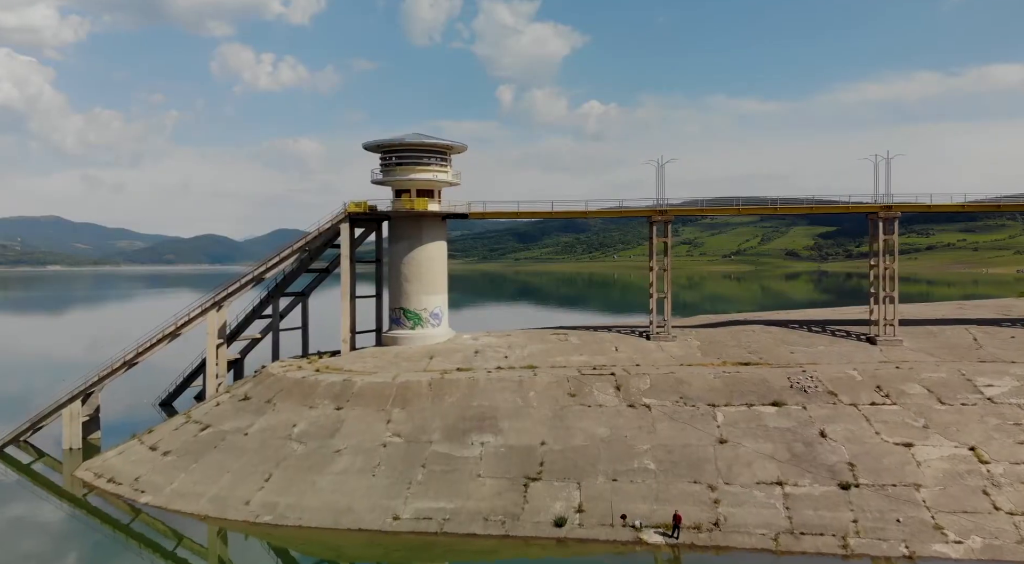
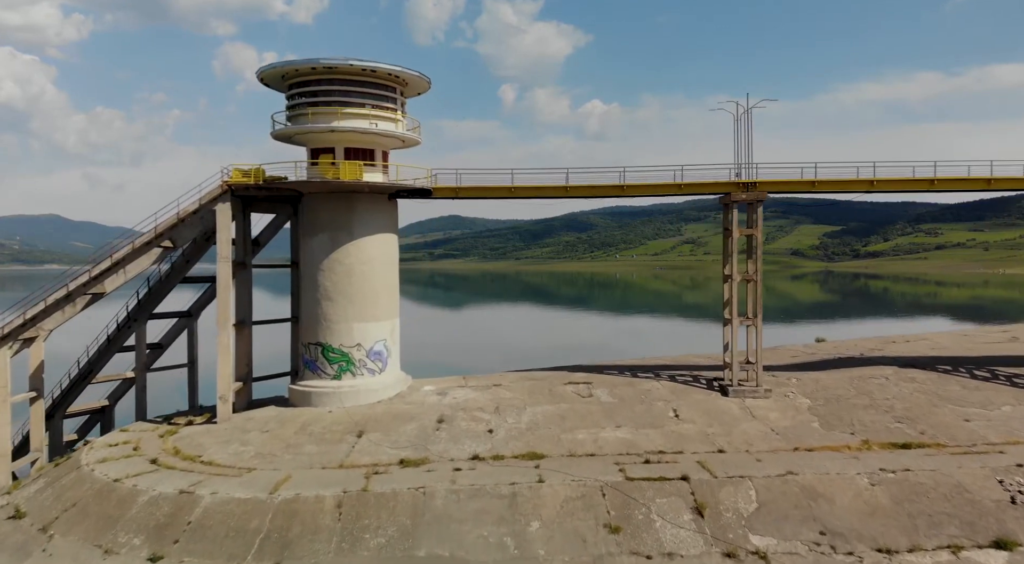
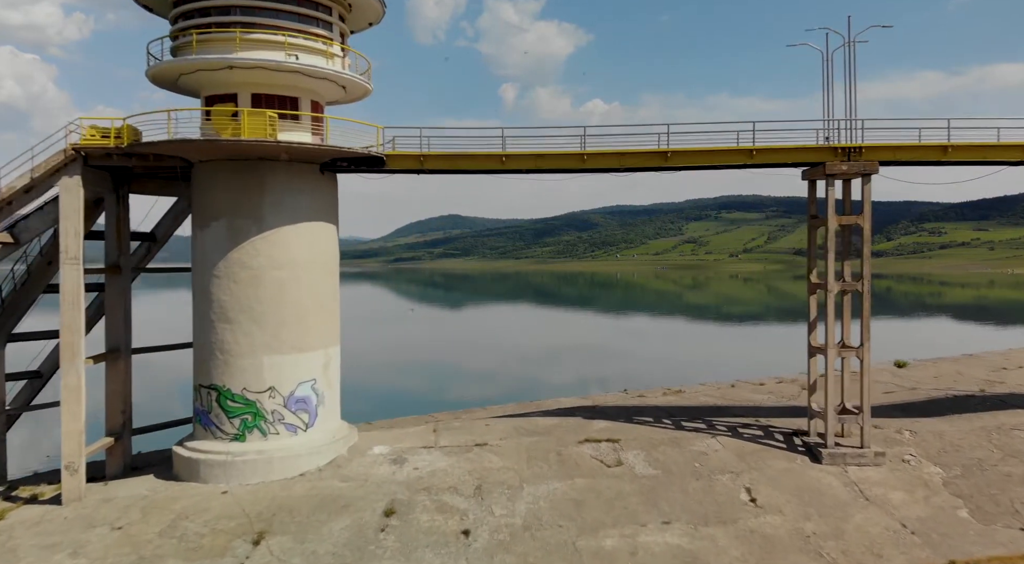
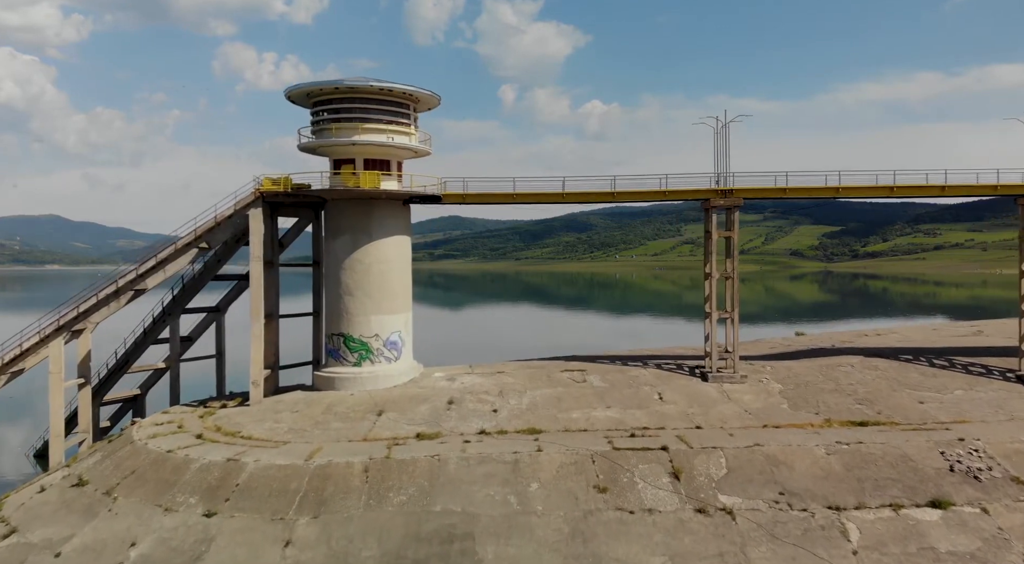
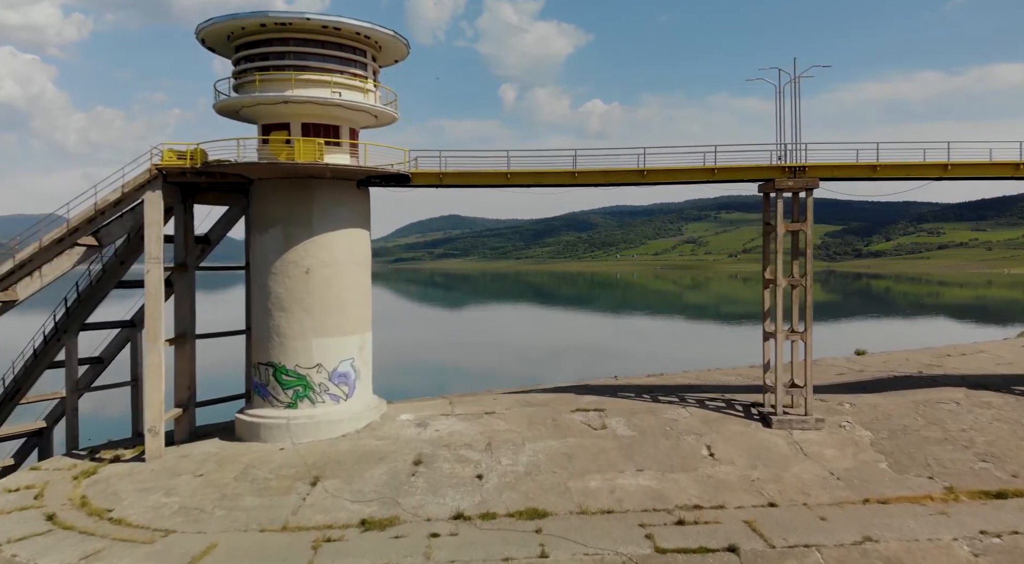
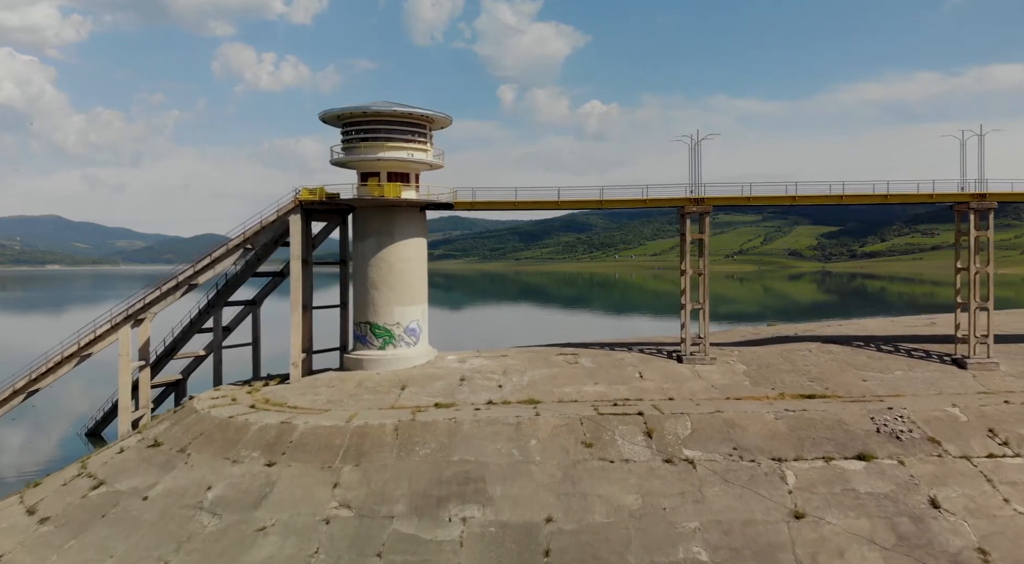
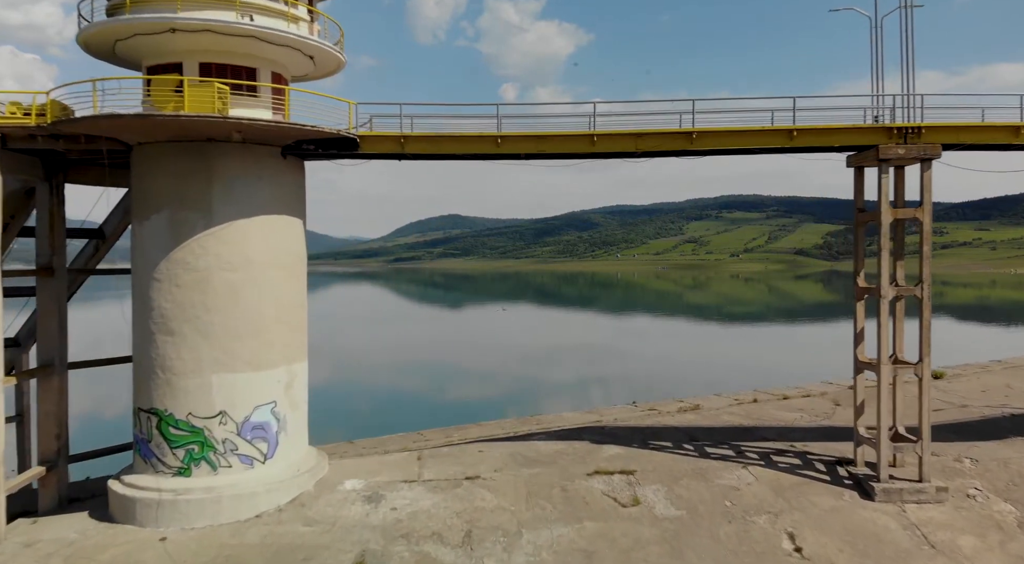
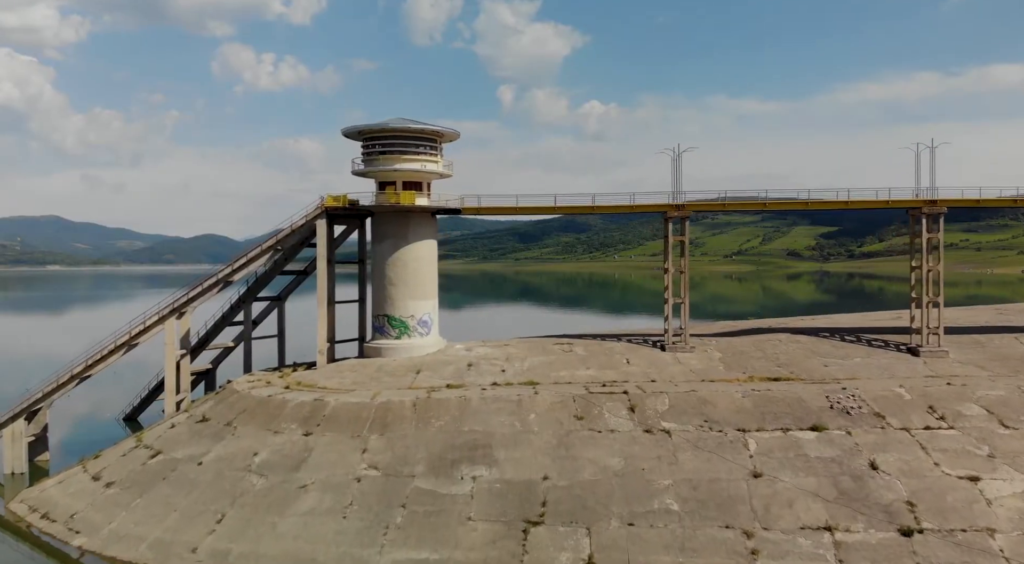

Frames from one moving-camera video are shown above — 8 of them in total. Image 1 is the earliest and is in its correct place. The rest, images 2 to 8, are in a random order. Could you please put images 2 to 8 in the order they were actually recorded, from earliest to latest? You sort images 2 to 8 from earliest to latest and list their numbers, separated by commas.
8, 6, 4, 2, 5, 3, 7
